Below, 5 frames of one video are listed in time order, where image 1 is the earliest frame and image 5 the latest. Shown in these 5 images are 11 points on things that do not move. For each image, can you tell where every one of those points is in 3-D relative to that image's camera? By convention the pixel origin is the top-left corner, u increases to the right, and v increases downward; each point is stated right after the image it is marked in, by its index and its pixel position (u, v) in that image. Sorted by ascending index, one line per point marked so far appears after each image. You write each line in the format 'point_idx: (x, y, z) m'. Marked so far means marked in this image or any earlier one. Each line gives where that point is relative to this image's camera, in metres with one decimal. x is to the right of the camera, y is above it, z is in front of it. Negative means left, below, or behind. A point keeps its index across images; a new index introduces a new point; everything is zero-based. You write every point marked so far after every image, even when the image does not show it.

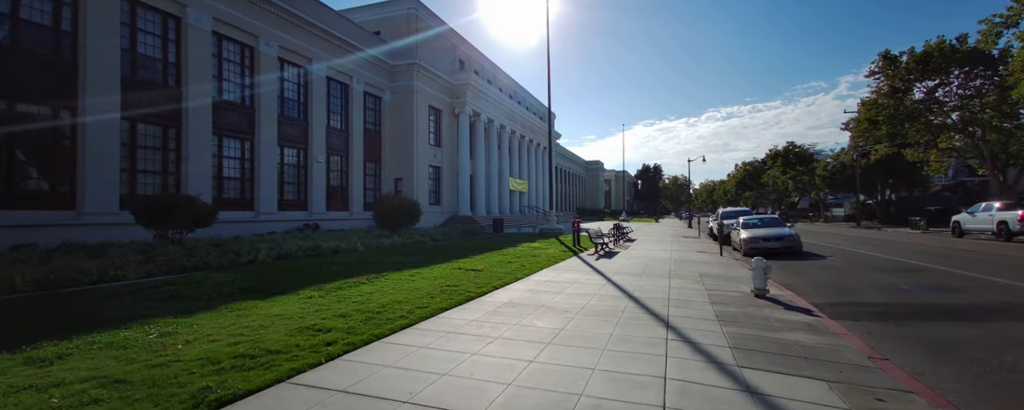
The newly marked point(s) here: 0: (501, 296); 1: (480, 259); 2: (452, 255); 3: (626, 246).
0: (-0.2, -1.6, +8.3) m
1: (-0.9, -1.6, +13.4) m
2: (-2.0, -1.6, +15.4) m
3: (+4.8, -1.7, +19.7) m
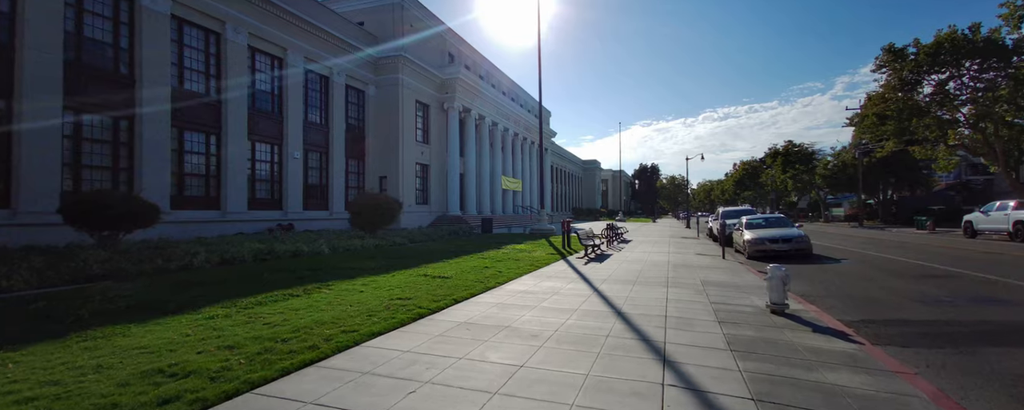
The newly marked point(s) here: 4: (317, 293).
0: (-0.7, -1.5, +6.7) m
1: (-1.5, -1.5, +11.8) m
2: (-2.6, -1.6, +13.9) m
3: (+4.1, -1.7, +18.2) m
4: (-3.2, -1.4, +7.7) m
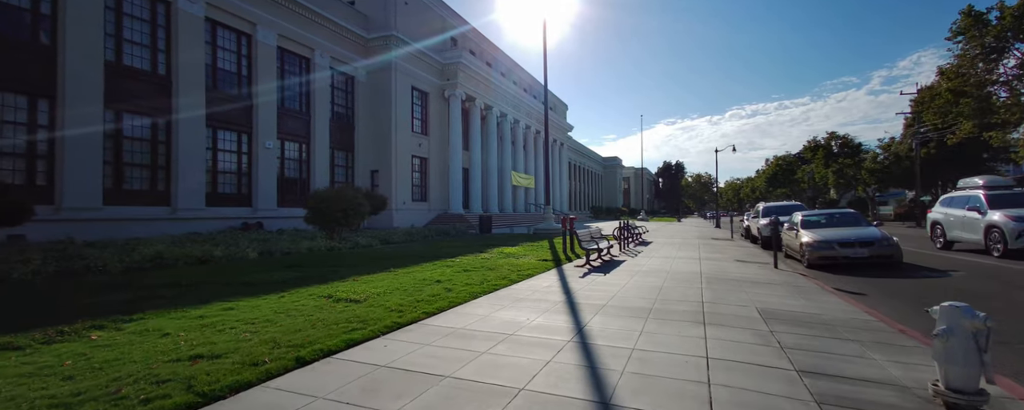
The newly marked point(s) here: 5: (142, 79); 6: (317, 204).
0: (-1.6, -1.3, +3.2) m
1: (-2.1, -1.3, +8.4) m
2: (-3.1, -1.4, +10.4) m
3: (+3.8, -1.4, +14.4) m
4: (-4.0, -1.2, +4.3) m
5: (-14.2, +4.9, +18.2) m
6: (-6.5, 0.0, +15.4) m
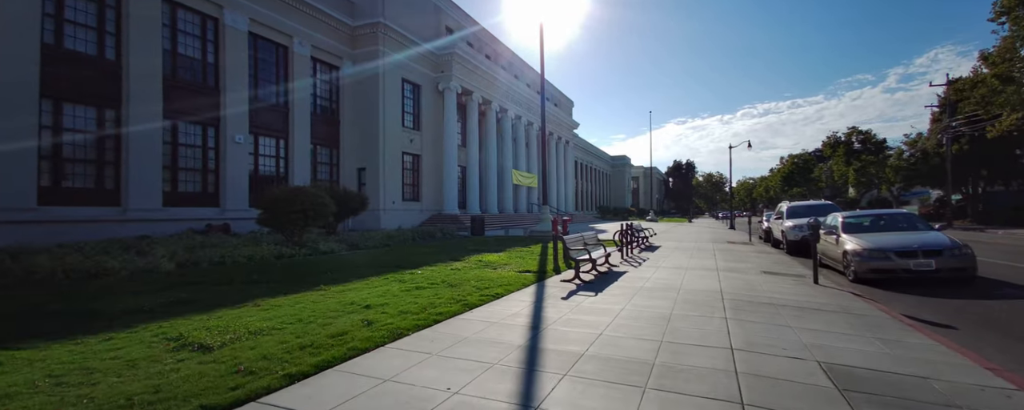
0: (-2.3, -1.3, +1.1) m
1: (-2.7, -1.3, +6.2) m
2: (-3.7, -1.4, +8.3) m
3: (+3.3, -1.4, +12.2) m
4: (-4.7, -1.2, +2.3) m
5: (-14.7, +4.9, +16.3) m
6: (-6.9, 0.0, +13.3) m
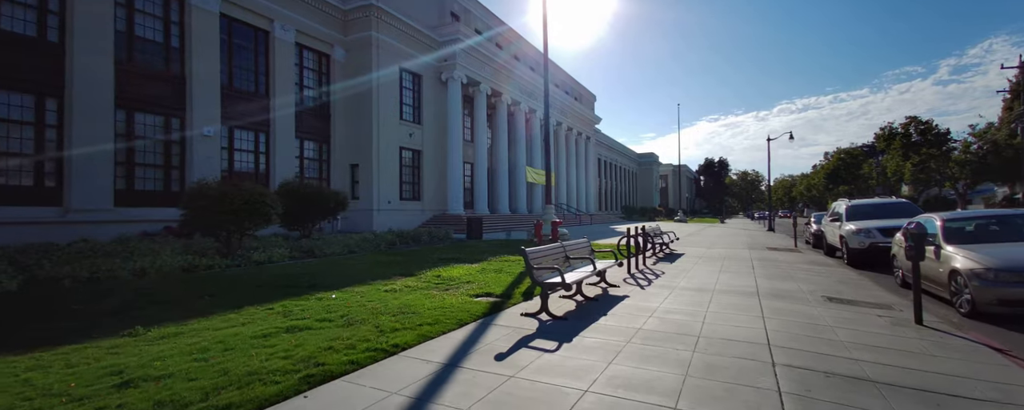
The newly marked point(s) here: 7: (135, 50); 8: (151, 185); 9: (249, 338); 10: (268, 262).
0: (-3.6, -1.3, -1.5) m
1: (-3.7, -1.3, +3.7) m
2: (-4.5, -1.3, +5.8) m
3: (+2.7, -1.4, +9.2) m
4: (-5.9, -1.2, -0.2) m
5: (-15.0, +4.9, +14.4) m
6: (-7.4, +0.1, +11.0) m
7: (-13.7, +5.6, +17.1) m
8: (-13.4, +0.8, +17.5) m
9: (-2.6, -1.3, +4.8) m
10: (-5.5, -1.4, +10.6) m
